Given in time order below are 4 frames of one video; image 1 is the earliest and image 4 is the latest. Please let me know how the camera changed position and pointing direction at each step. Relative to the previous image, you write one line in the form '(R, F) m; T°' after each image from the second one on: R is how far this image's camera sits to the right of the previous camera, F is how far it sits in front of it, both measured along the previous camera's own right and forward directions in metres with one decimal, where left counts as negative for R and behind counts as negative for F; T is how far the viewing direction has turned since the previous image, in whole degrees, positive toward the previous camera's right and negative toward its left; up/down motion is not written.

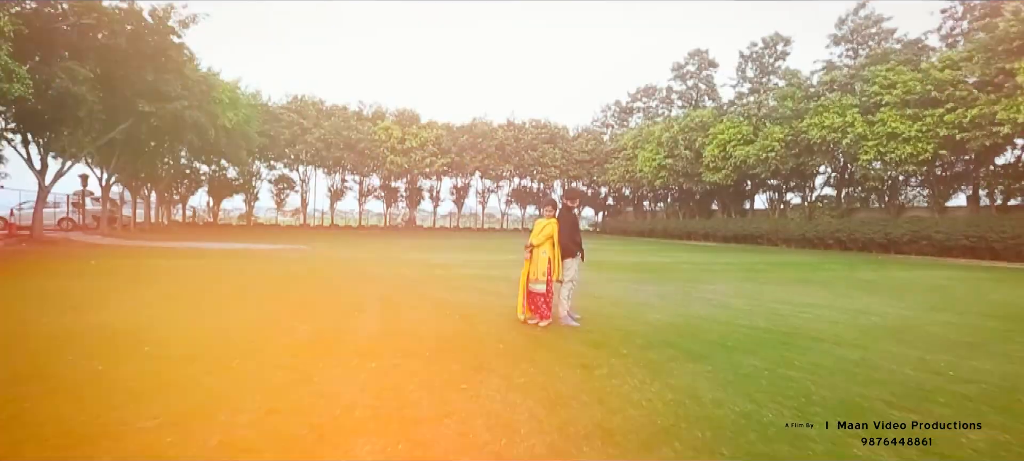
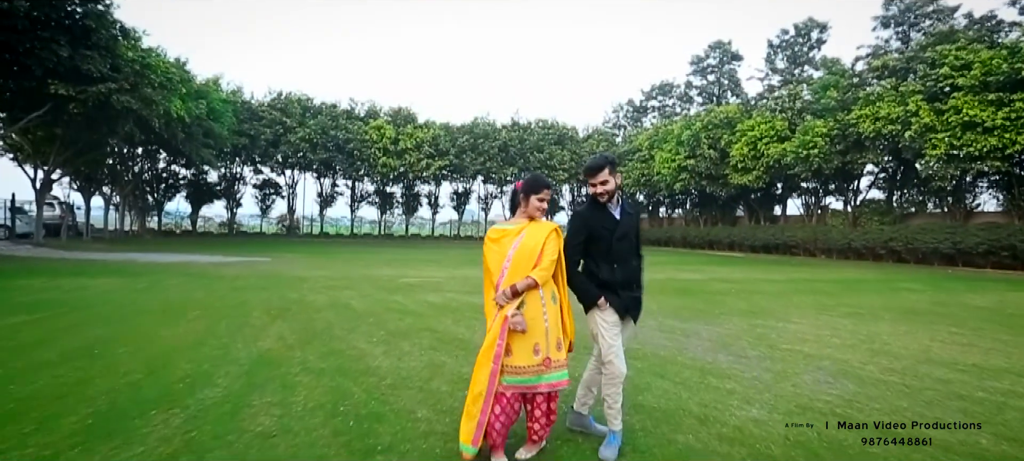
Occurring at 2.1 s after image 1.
(+0.3, +3.9) m; -1°
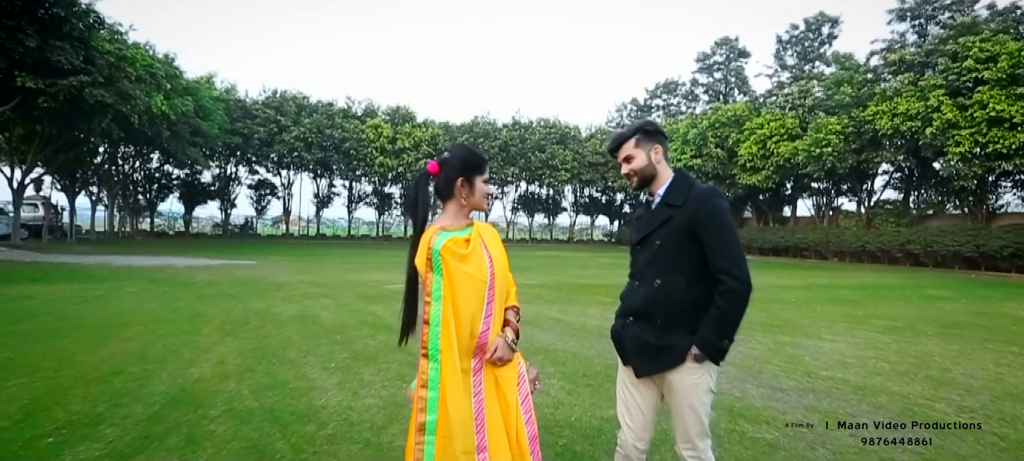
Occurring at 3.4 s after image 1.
(+0.1, +1.1) m; 0°
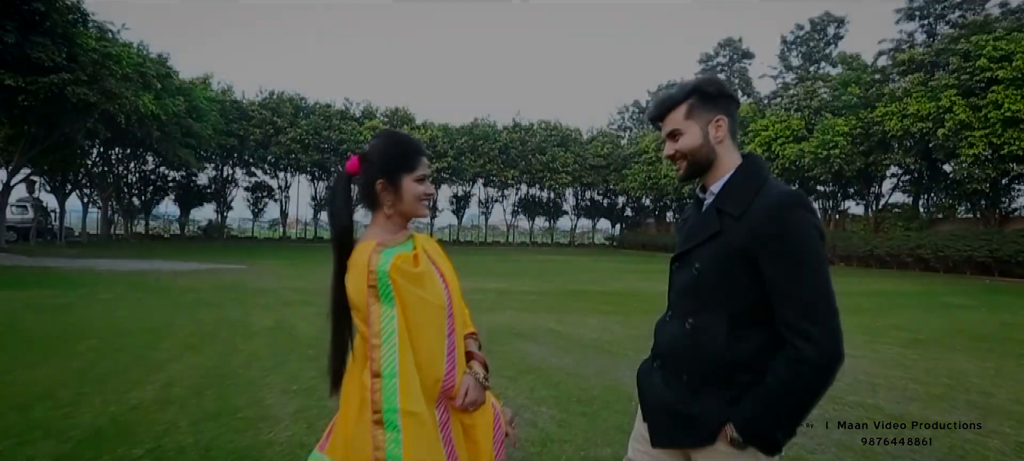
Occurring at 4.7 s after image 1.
(+0.1, +0.6) m; 0°
